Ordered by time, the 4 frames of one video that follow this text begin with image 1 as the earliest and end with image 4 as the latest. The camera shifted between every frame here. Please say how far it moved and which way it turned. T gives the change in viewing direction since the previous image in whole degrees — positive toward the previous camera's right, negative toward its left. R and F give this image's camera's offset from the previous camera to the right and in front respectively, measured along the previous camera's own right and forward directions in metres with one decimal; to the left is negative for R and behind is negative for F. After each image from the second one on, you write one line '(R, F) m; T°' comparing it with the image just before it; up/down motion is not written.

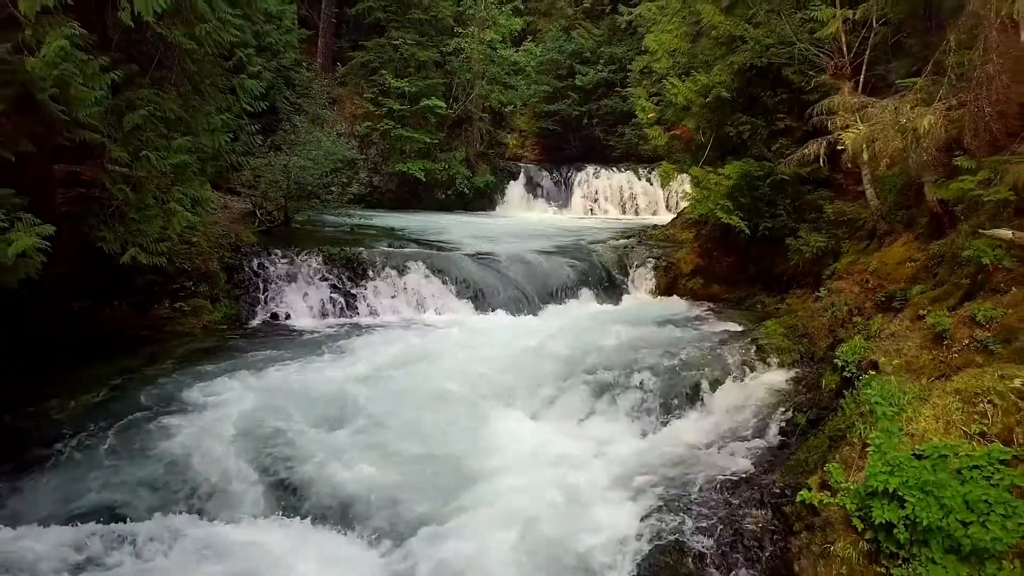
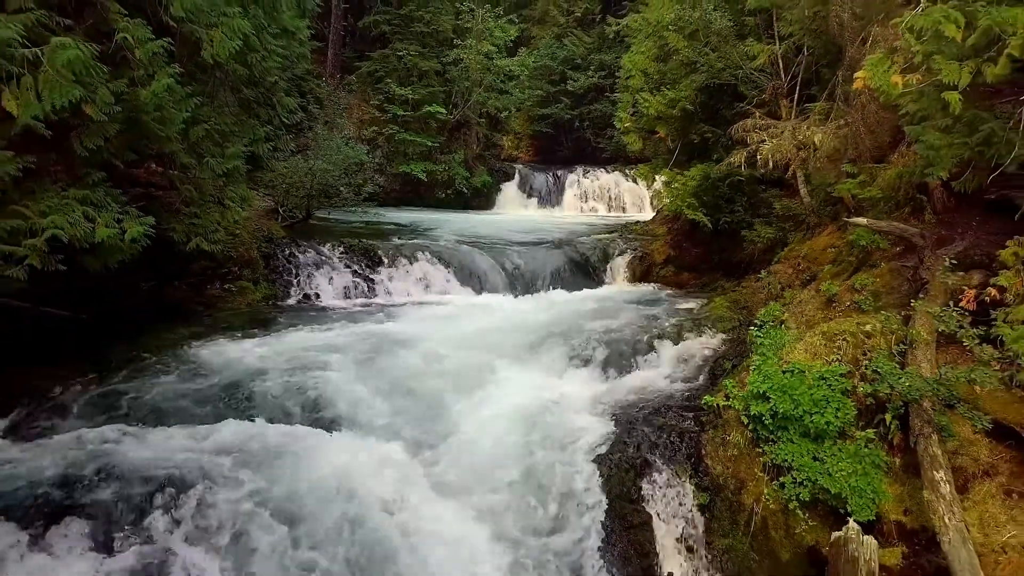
(0.0, -1.3) m; 0°
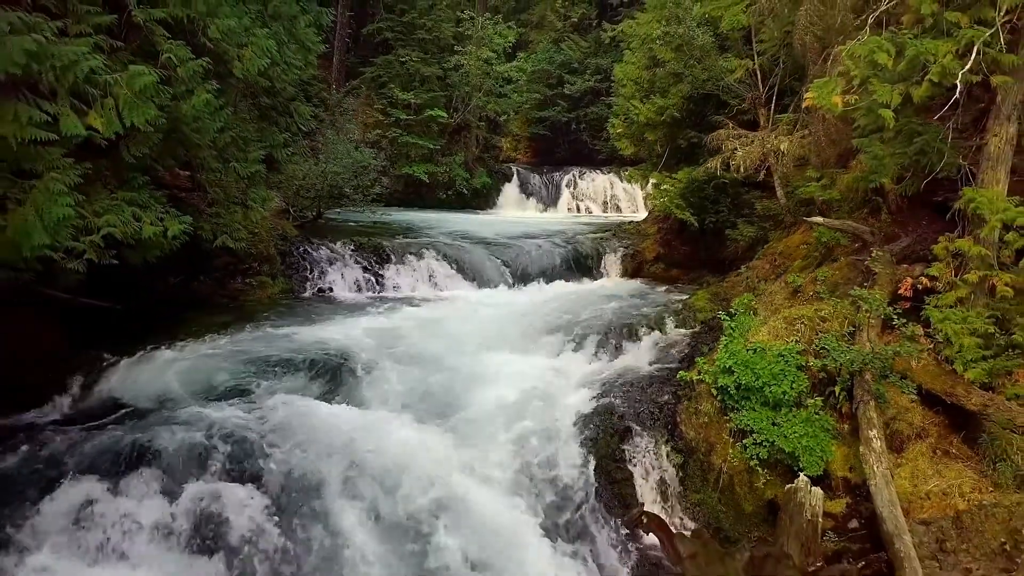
(0.0, -0.7) m; 0°
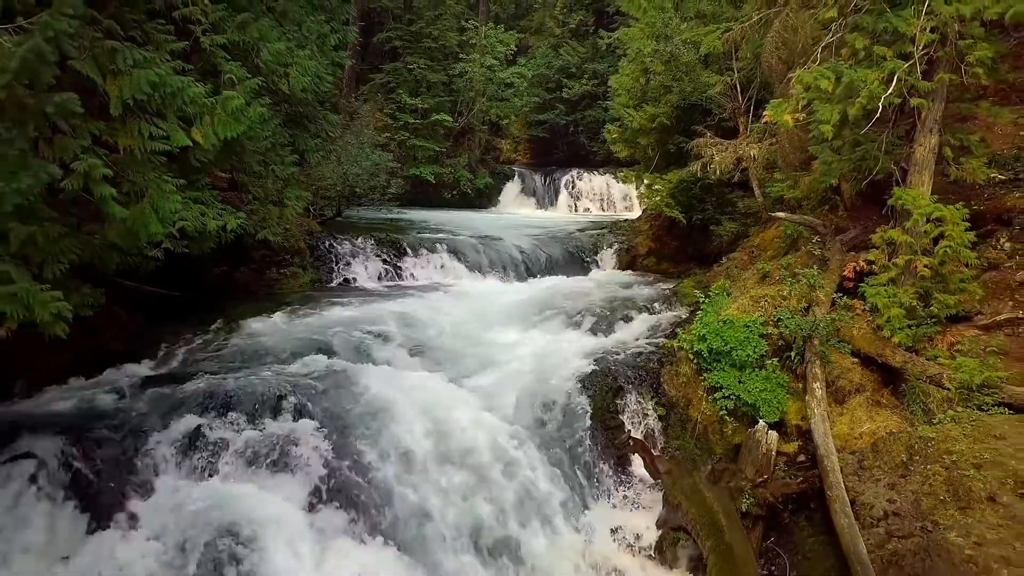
(-0.2, -1.0) m; 0°
